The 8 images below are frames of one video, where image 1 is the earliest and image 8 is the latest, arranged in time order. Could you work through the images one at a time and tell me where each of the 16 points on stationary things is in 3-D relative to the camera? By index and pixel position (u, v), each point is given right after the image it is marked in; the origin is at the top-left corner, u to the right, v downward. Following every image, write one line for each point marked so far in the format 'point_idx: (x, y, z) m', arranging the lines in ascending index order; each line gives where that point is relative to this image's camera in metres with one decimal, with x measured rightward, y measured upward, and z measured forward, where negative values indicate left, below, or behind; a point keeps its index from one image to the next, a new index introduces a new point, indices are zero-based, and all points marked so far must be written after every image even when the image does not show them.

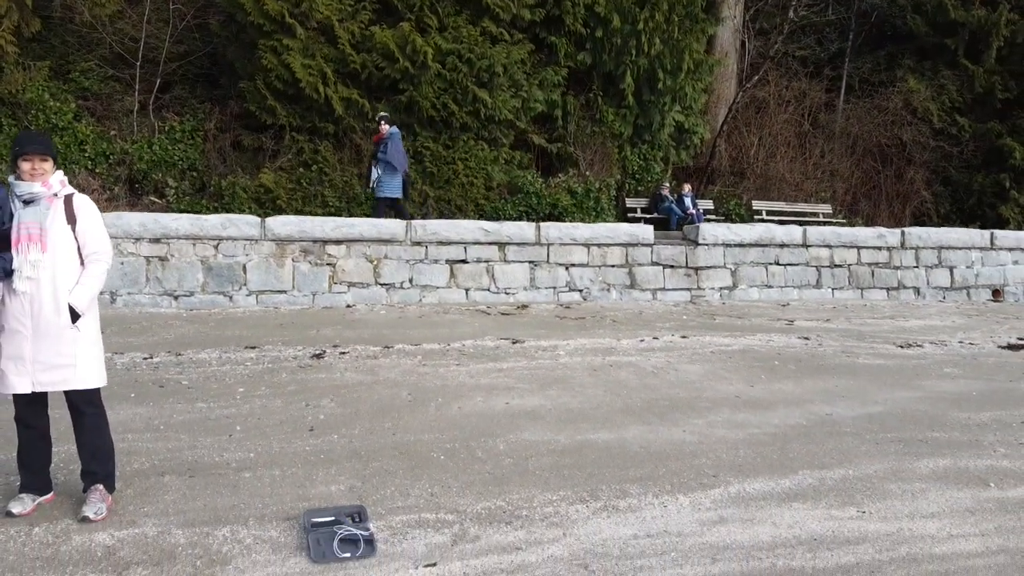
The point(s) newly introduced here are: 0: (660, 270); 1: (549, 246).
0: (+2.2, +0.2, +9.8) m
1: (+0.5, +0.6, +9.4) m
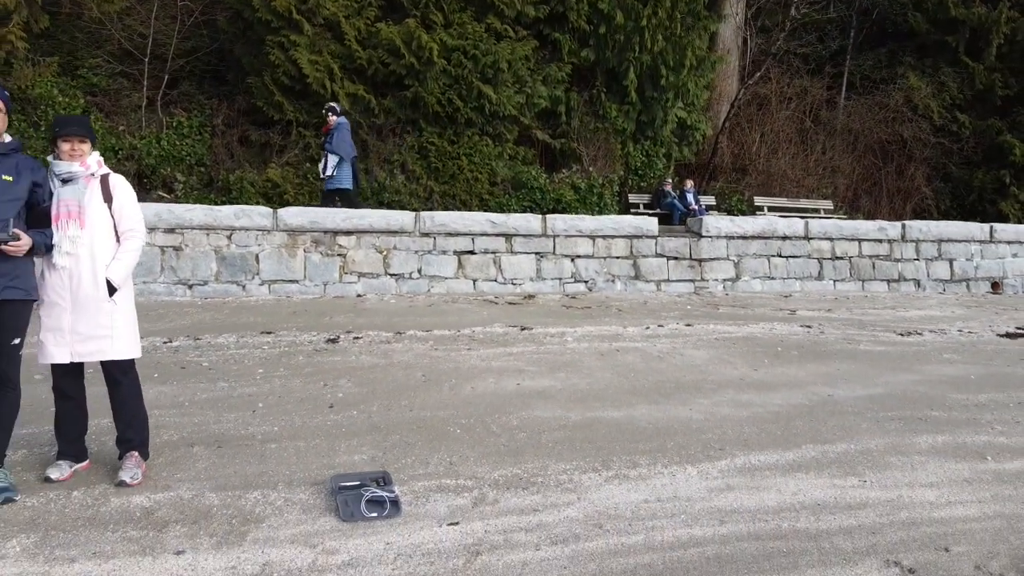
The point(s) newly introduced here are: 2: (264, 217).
0: (+2.3, +0.4, +10.0) m
1: (+0.6, +0.7, +9.5) m
2: (-3.3, +0.9, +8.5) m
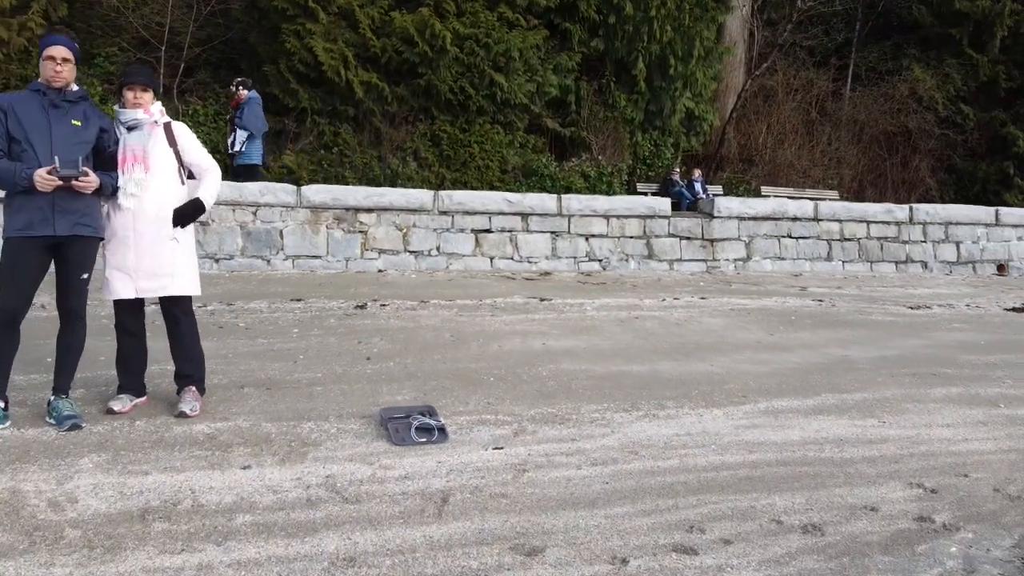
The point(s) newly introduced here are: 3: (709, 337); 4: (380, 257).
0: (+2.6, +0.7, +10.2) m
1: (+0.8, +1.0, +9.7) m
2: (-3.0, +1.3, +8.7) m
3: (+1.9, -0.5, +6.4) m
4: (-1.9, +0.4, +9.2) m
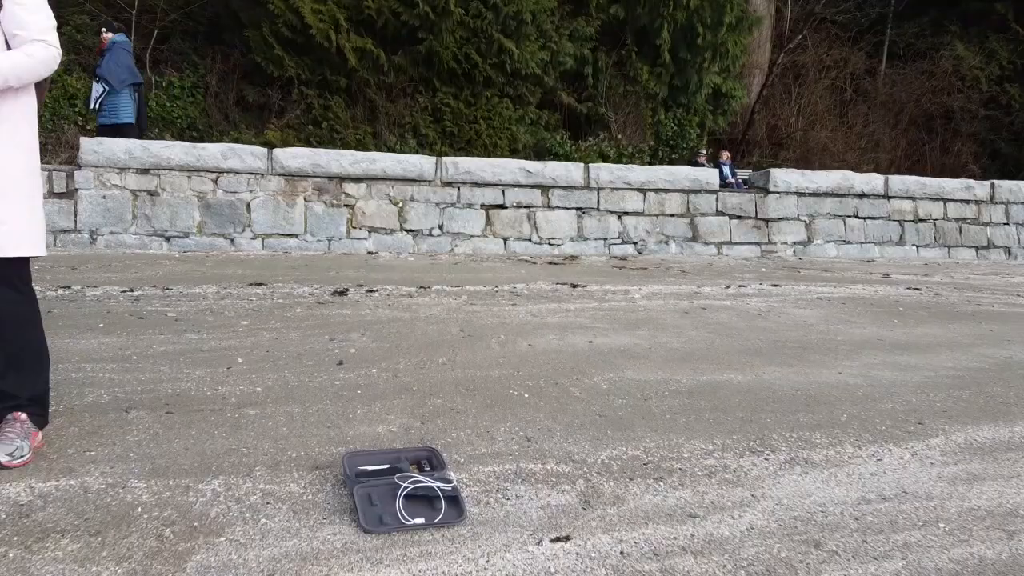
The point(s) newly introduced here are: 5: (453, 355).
0: (+2.8, +0.9, +8.5) m
1: (+1.1, +1.2, +8.0) m
2: (-2.8, +1.4, +7.1) m
3: (+2.2, -0.3, +4.7) m
4: (-1.6, +0.6, +7.5) m
5: (-0.3, -0.4, +3.8) m
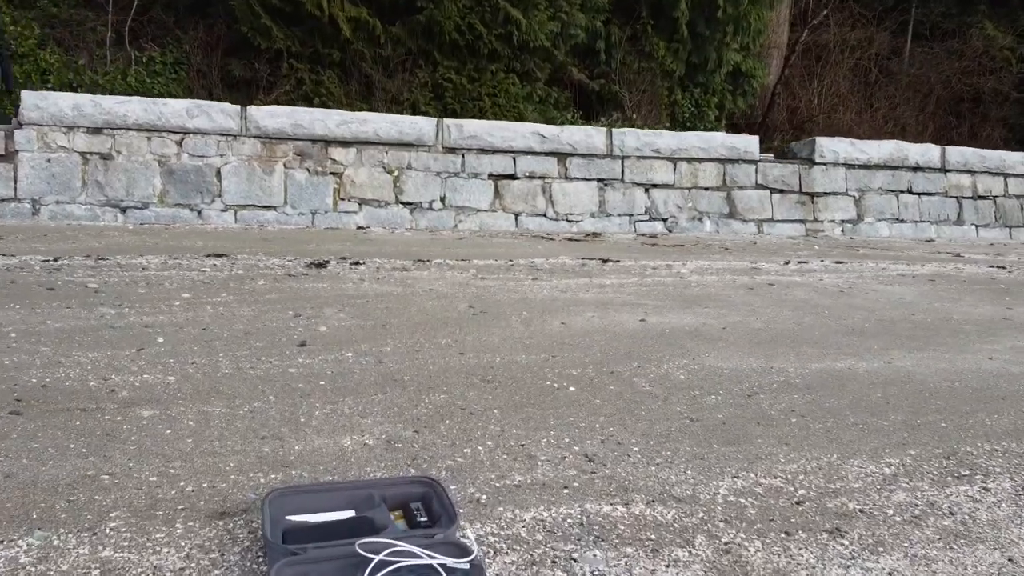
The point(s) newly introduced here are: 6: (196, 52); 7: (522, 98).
0: (+2.9, +1.1, +7.5) m
1: (+1.2, +1.4, +7.0) m
2: (-2.7, +1.6, +6.1) m
3: (+2.3, -0.1, +3.7) m
4: (-1.5, +0.8, +6.5) m
5: (-0.2, -0.2, +2.8) m
6: (-3.0, +2.1, +6.3) m
7: (+0.1, +1.9, +6.8) m
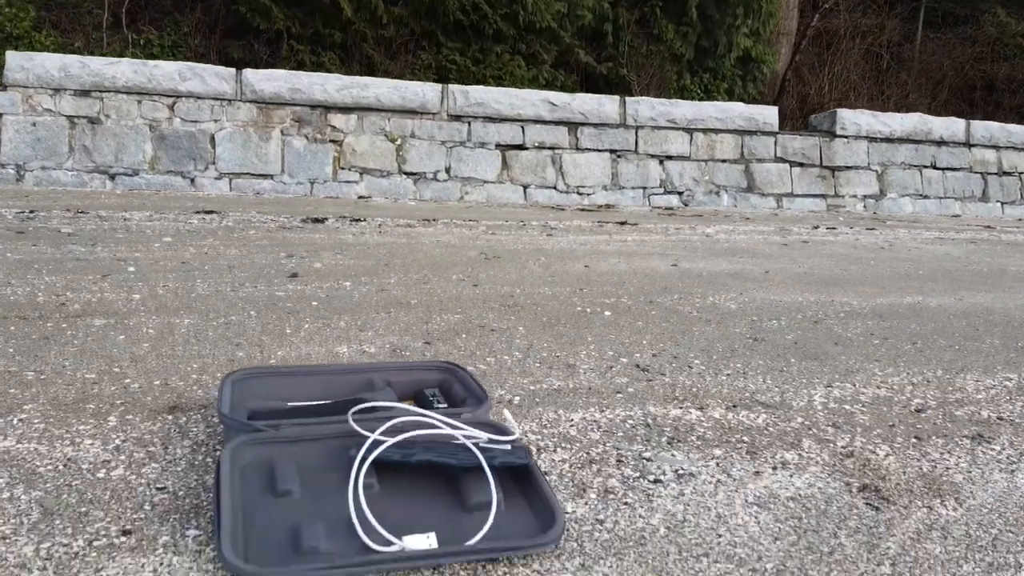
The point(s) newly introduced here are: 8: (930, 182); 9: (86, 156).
0: (+3.0, +1.3, +7.1) m
1: (+1.3, +1.6, +6.7) m
2: (-2.6, +1.9, +5.8) m
3: (+2.4, +0.1, +3.4) m
4: (-1.4, +1.0, +6.2) m
5: (-0.1, +0.1, +2.5) m
6: (-3.0, +2.3, +6.0) m
7: (+0.2, +2.1, +6.5) m
8: (+4.9, +1.2, +7.7) m
9: (-3.7, +1.1, +5.6) m
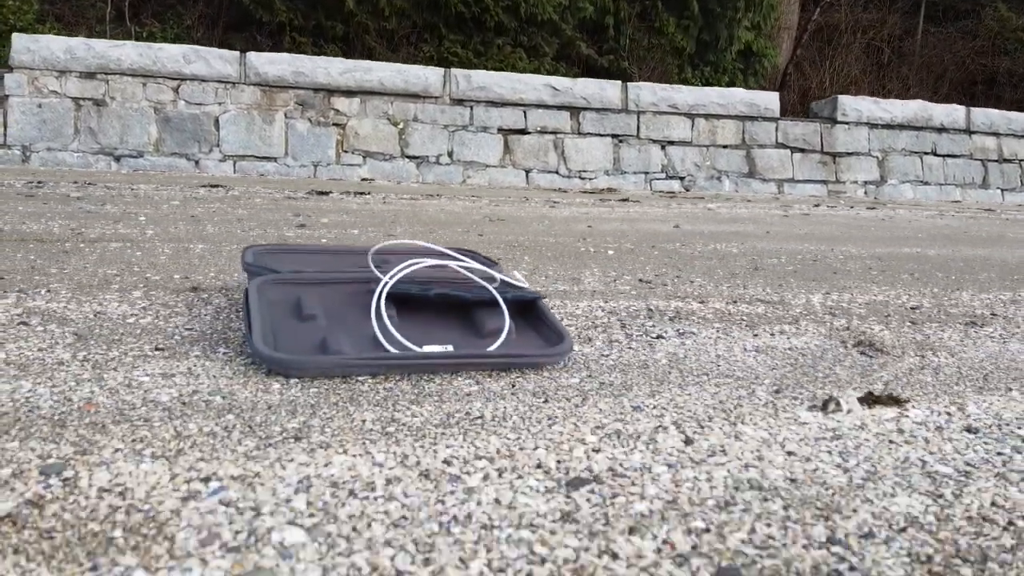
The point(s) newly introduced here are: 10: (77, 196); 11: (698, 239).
0: (+3.0, +1.5, +7.2) m
1: (+1.3, +1.8, +6.7) m
2: (-2.5, +2.0, +5.8) m
3: (+2.4, +0.3, +3.4) m
4: (-1.4, +1.2, +6.2) m
5: (-0.1, +0.2, +2.5) m
6: (-2.9, +2.5, +6.1) m
7: (+0.2, +2.3, +6.5) m
8: (+4.9, +1.4, +7.7) m
9: (-3.7, +1.3, +5.7) m
10: (-2.0, +0.4, +3.1) m
11: (+0.7, +0.2, +2.4) m
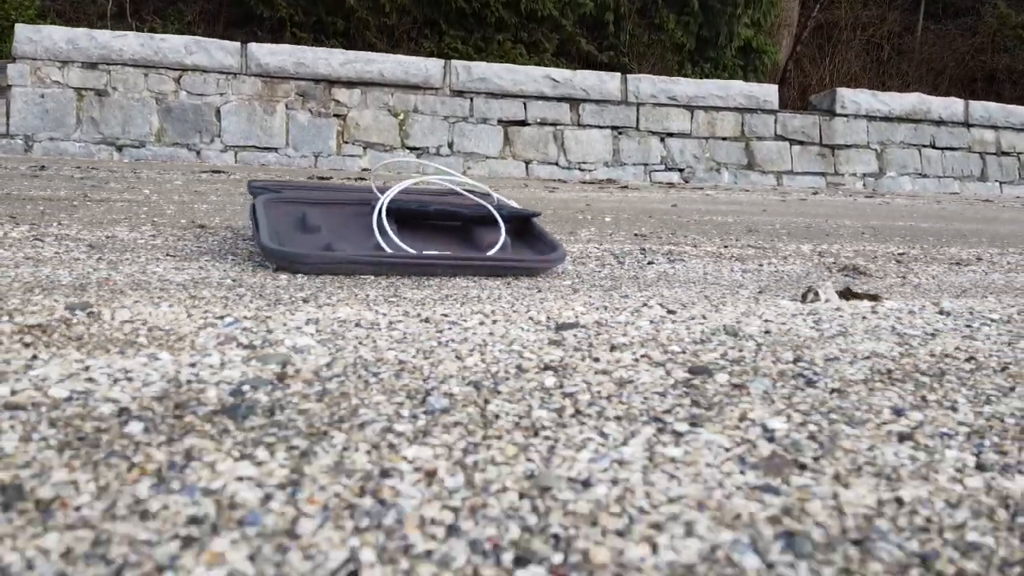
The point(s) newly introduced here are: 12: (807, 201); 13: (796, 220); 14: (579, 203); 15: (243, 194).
0: (+3.0, +1.6, +7.2) m
1: (+1.3, +1.9, +6.8) m
2: (-2.5, +2.1, +5.8) m
3: (+2.4, +0.4, +3.4) m
4: (-1.4, +1.3, +6.2) m
5: (-0.1, +0.3, +2.6) m
6: (-2.9, +2.6, +6.1) m
7: (+0.2, +2.4, +6.5) m
8: (+4.9, +1.5, +7.7) m
9: (-3.7, +1.4, +5.7) m
10: (-2.0, +0.5, +3.1) m
11: (+0.7, +0.3, +2.5) m
12: (+1.8, +0.6, +4.1) m
13: (+1.2, +0.3, +2.7) m
14: (+0.3, +0.4, +3.2) m
15: (-1.1, +0.4, +2.6) m
